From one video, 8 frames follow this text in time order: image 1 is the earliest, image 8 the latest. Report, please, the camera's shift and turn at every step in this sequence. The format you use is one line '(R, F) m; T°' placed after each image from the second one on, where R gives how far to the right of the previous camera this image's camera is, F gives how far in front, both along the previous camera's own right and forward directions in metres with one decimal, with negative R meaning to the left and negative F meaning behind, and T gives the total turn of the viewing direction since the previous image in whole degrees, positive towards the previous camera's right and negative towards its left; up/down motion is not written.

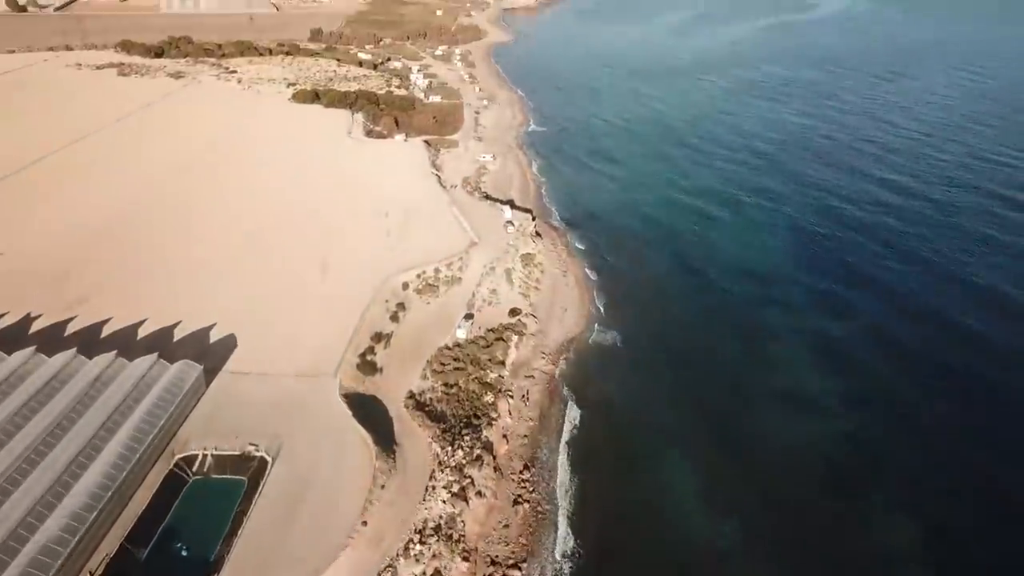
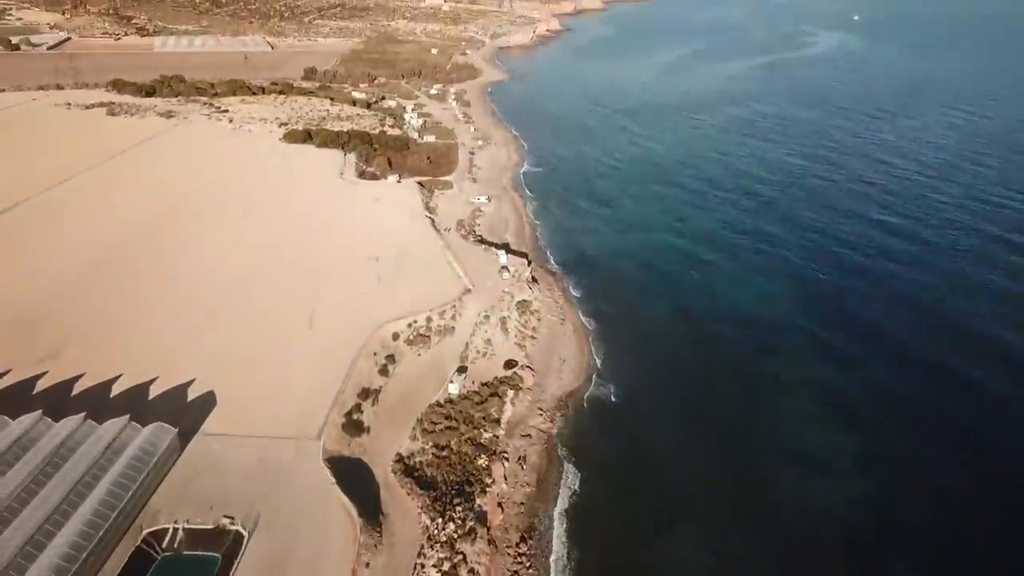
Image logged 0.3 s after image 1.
(0.0, +0.9) m; 0°
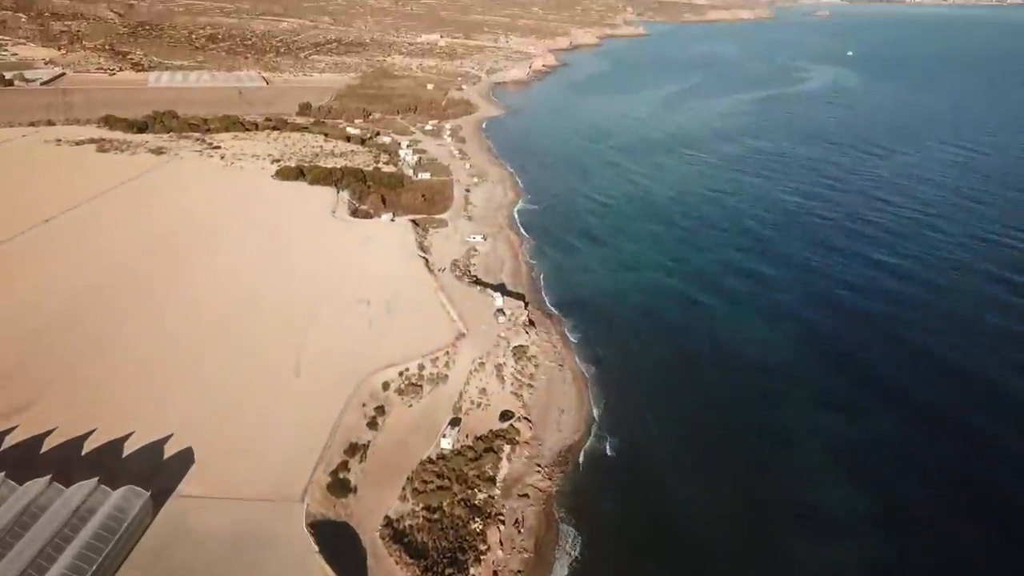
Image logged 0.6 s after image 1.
(0.0, +0.9) m; 0°
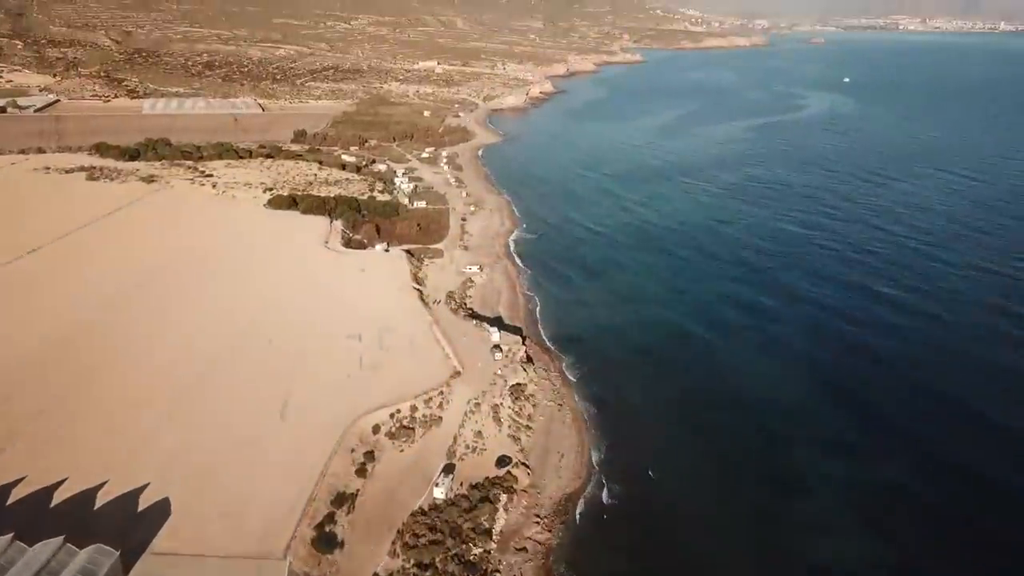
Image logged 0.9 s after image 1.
(0.0, +0.9) m; 0°
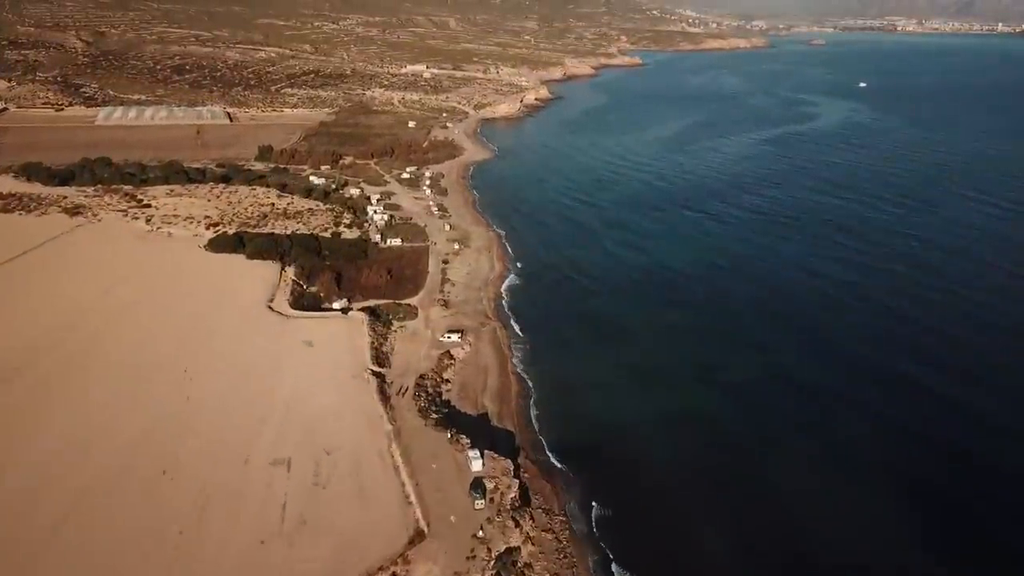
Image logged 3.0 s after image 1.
(+0.1, +6.7) m; 0°
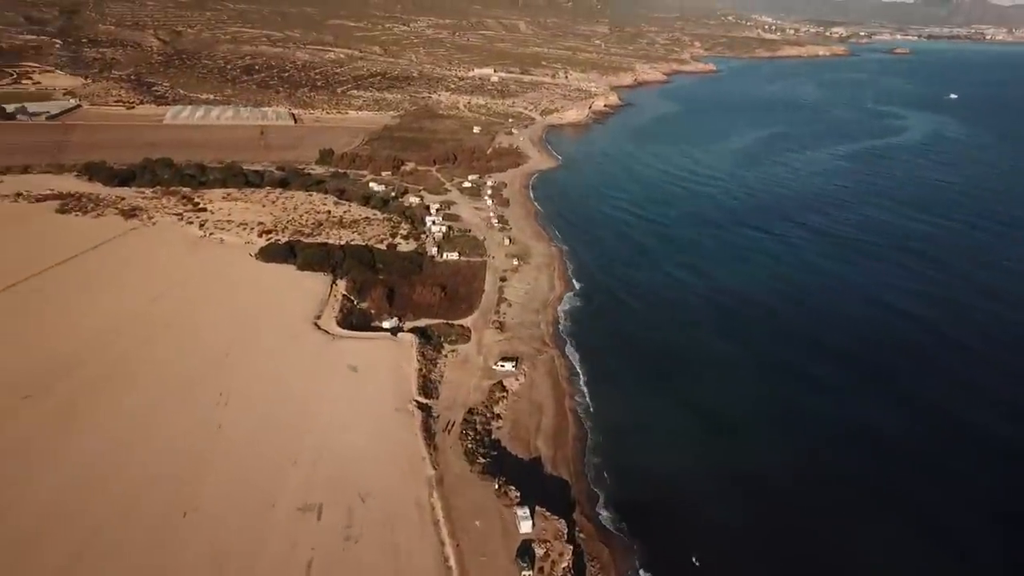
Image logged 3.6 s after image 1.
(0.0, +1.9) m; -4°
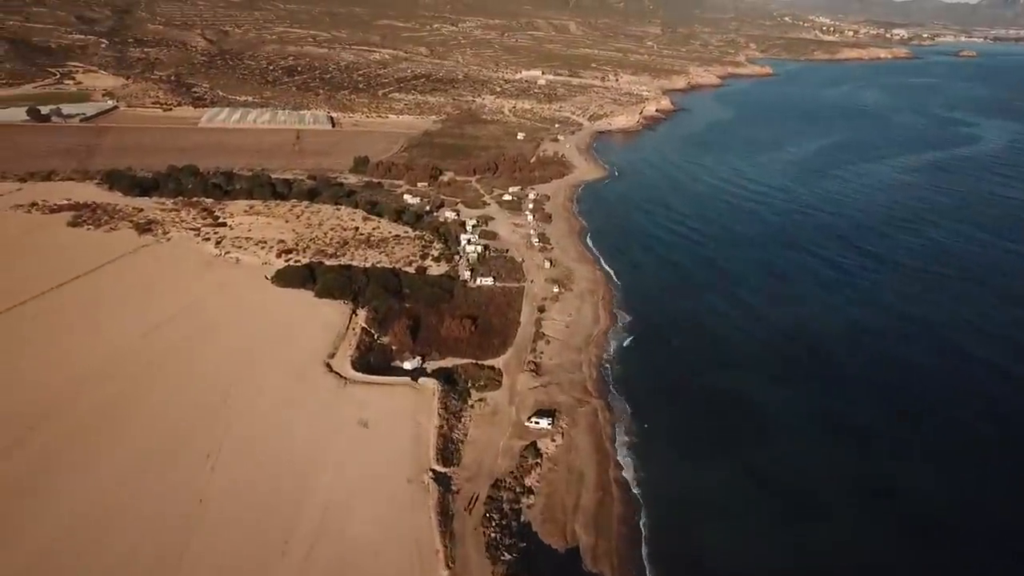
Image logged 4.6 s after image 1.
(+0.2, +3.3) m; -3°
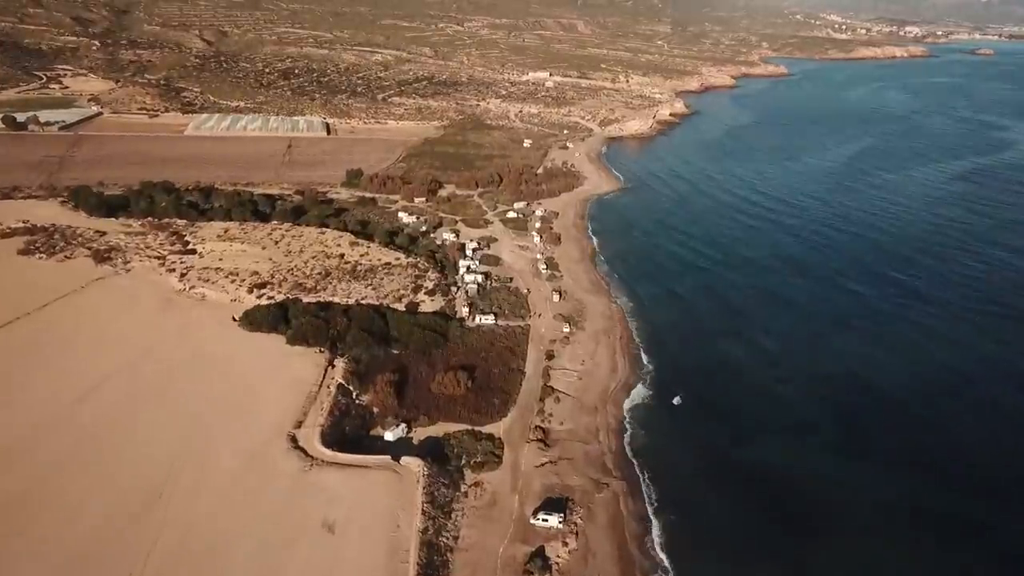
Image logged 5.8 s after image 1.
(+0.1, +3.9) m; -1°
